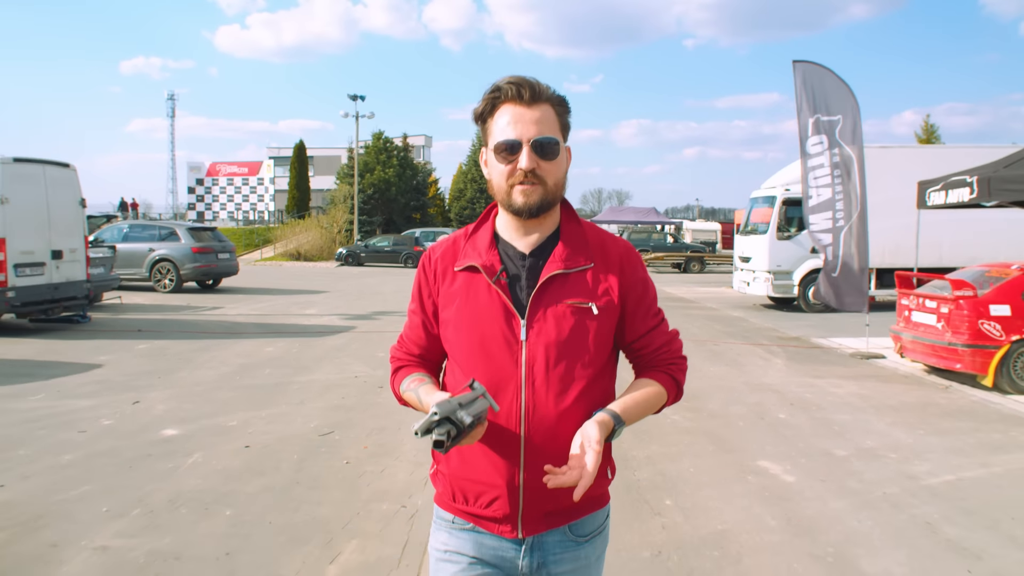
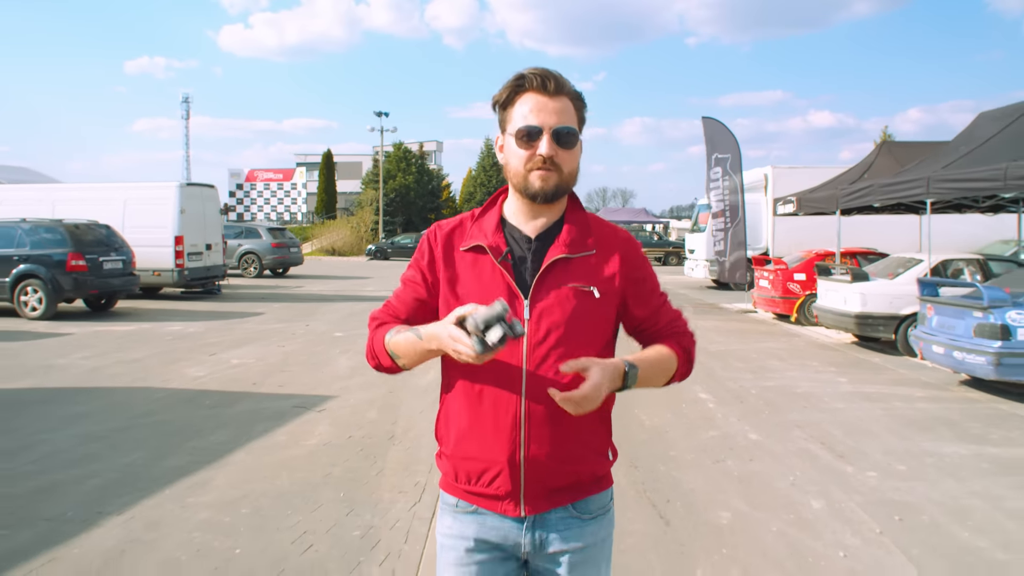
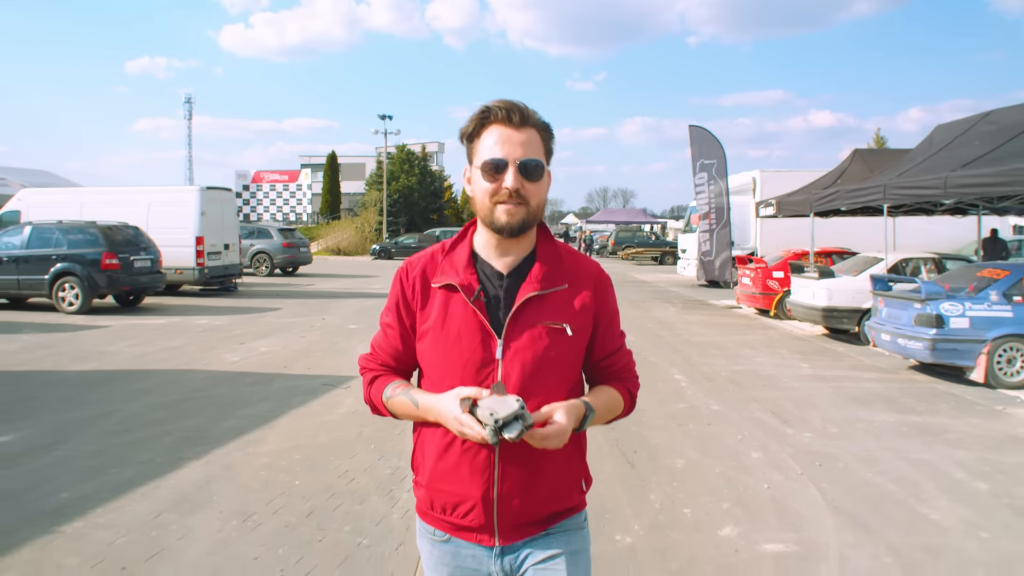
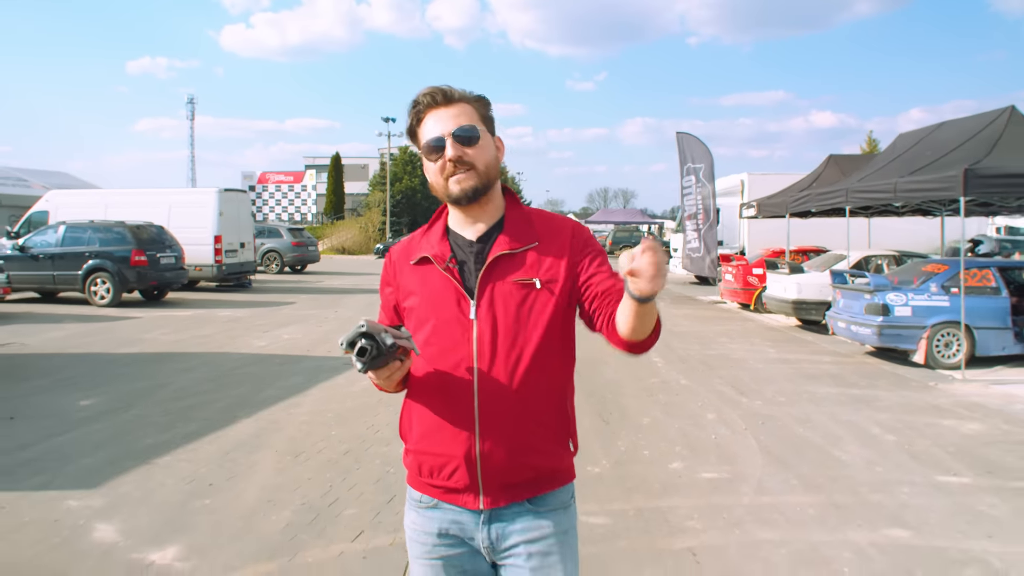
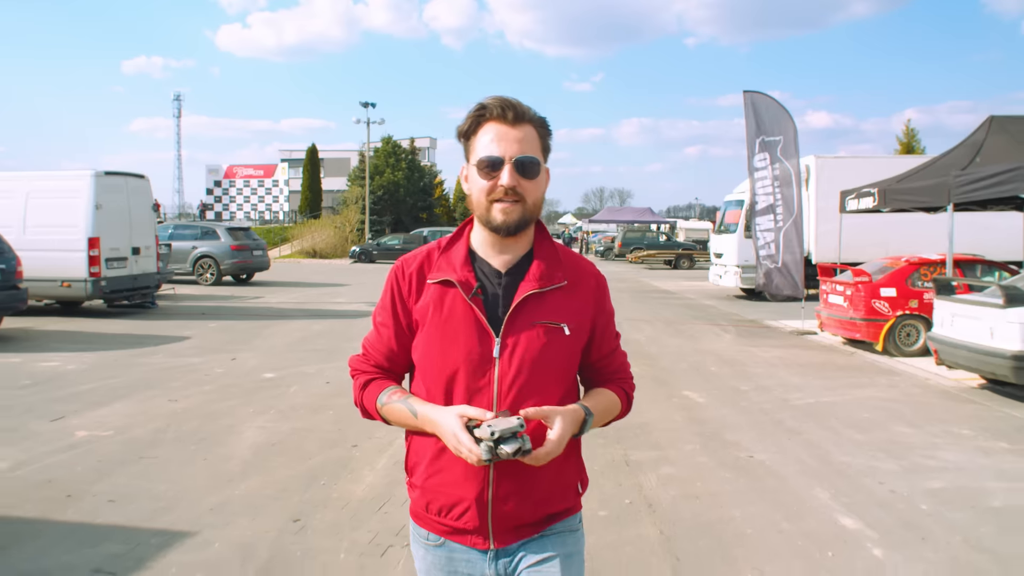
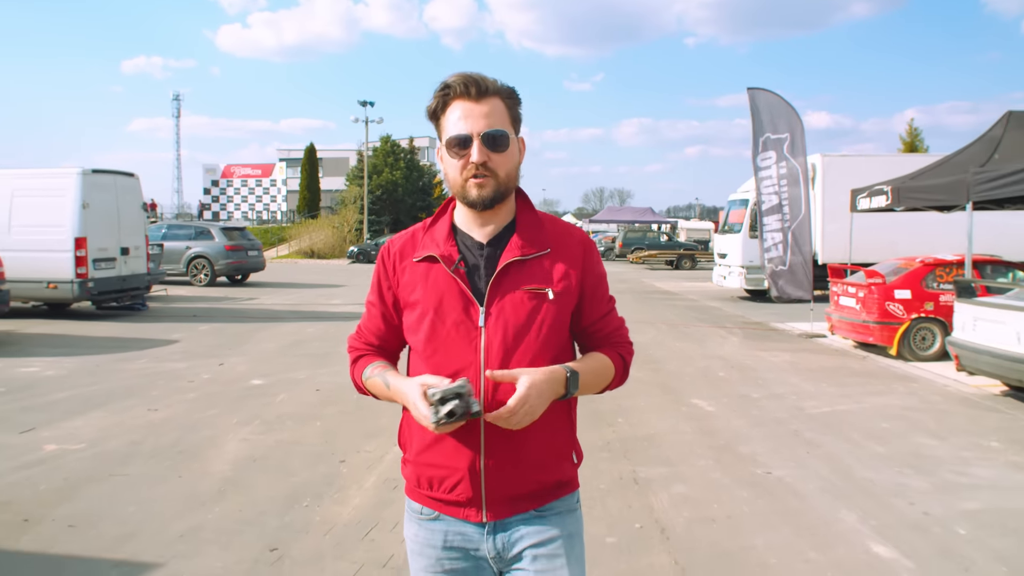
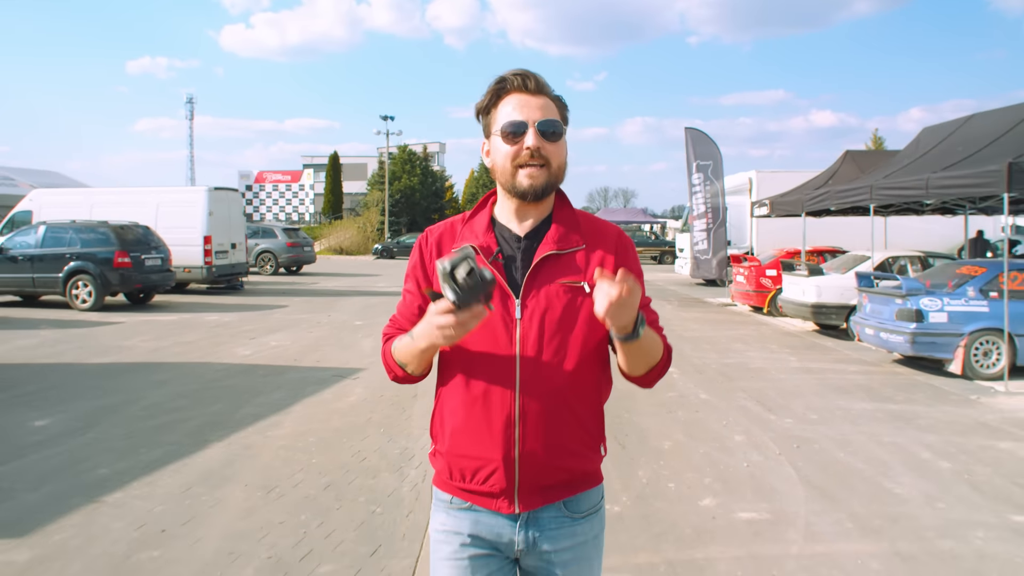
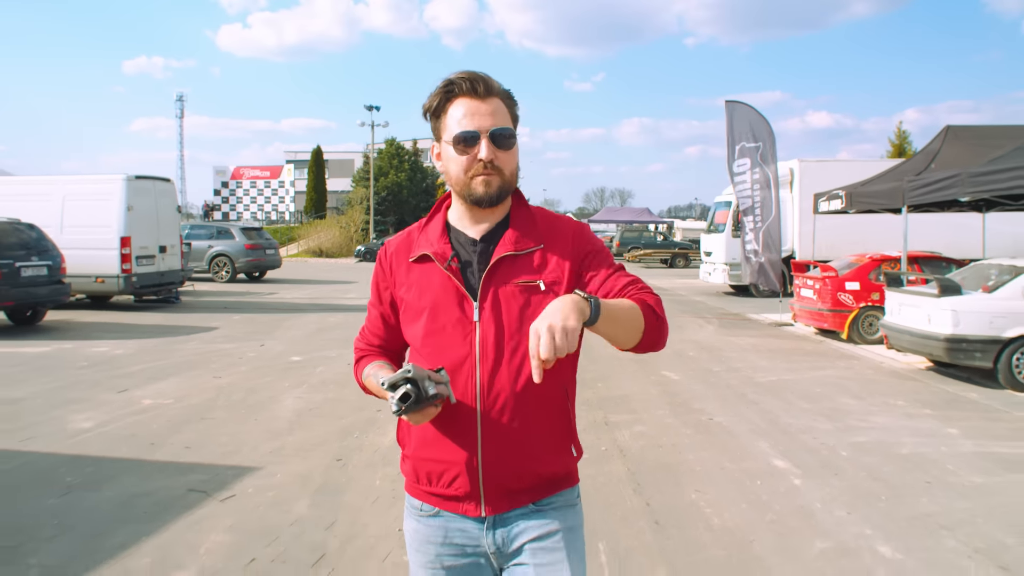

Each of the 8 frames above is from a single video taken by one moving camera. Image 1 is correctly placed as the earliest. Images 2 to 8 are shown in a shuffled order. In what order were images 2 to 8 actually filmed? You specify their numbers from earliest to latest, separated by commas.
6, 5, 8, 2, 3, 7, 4
